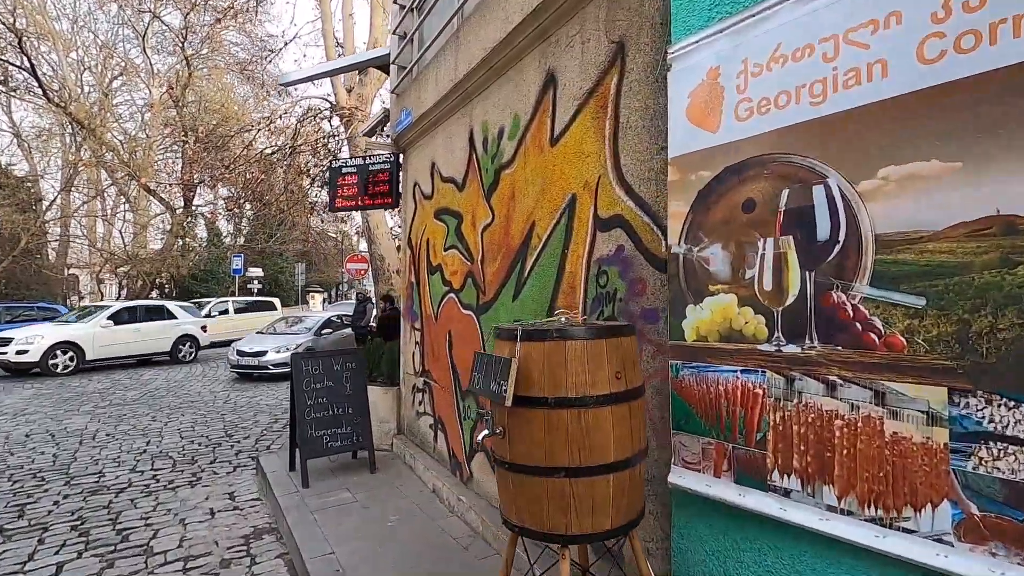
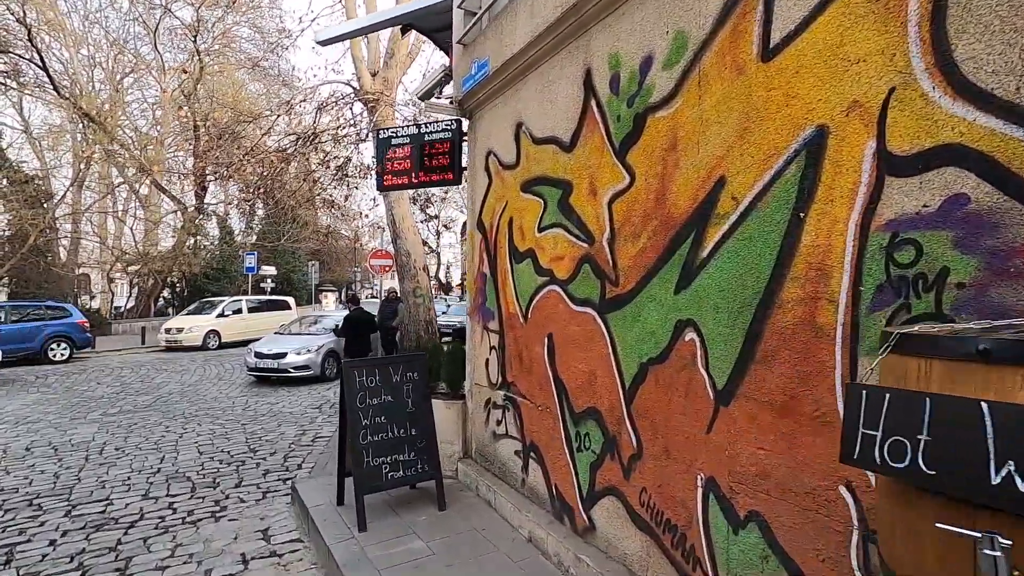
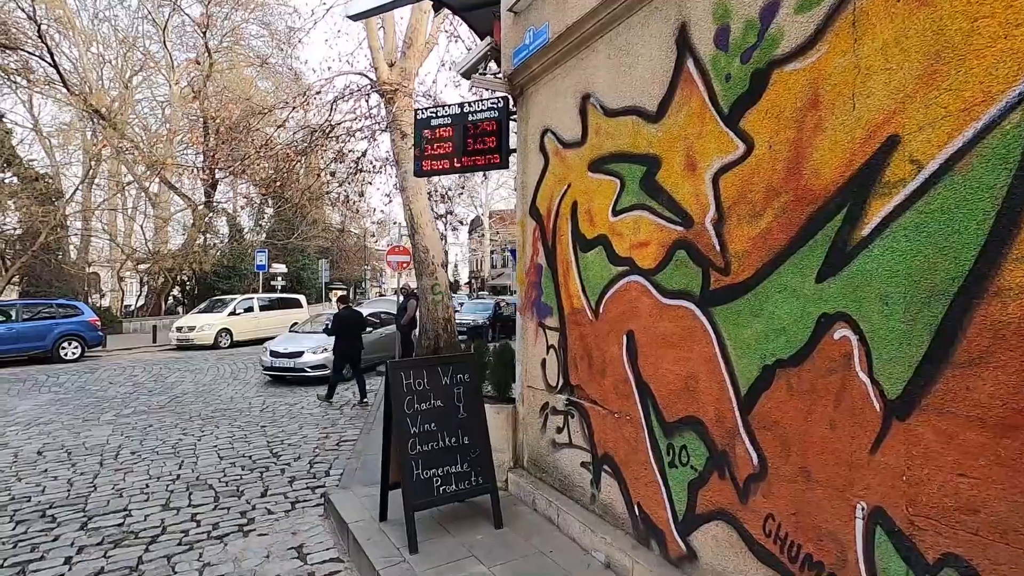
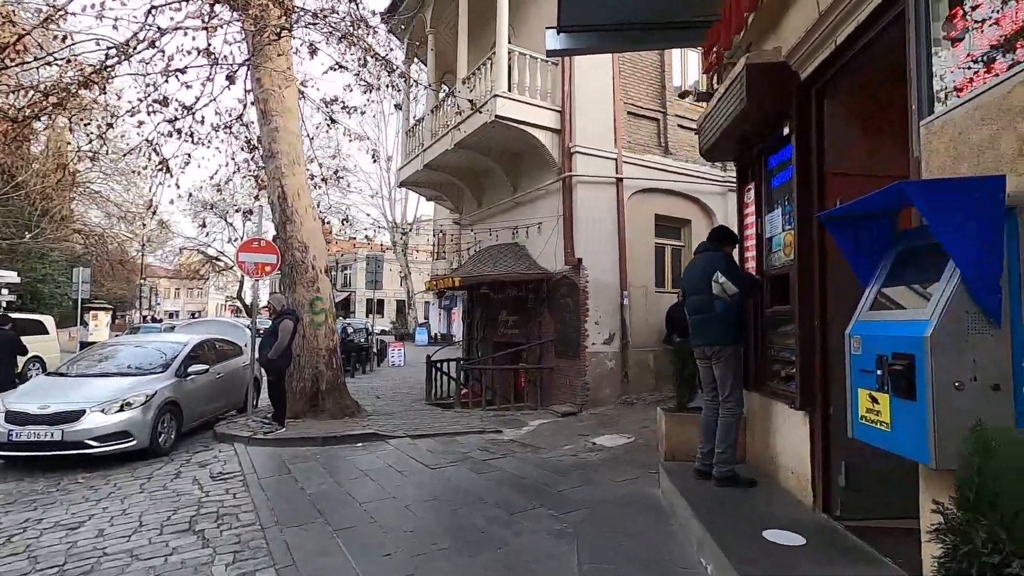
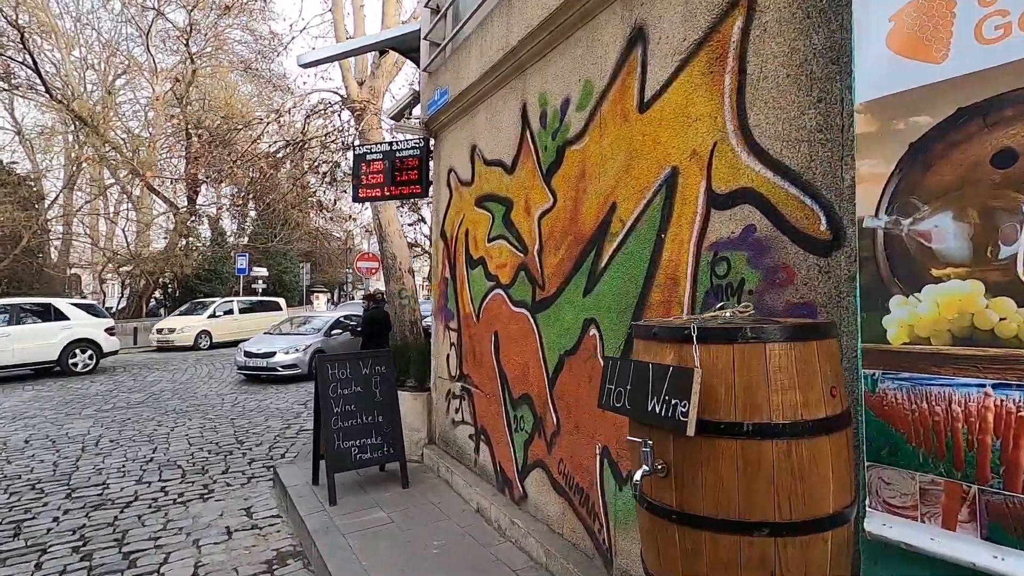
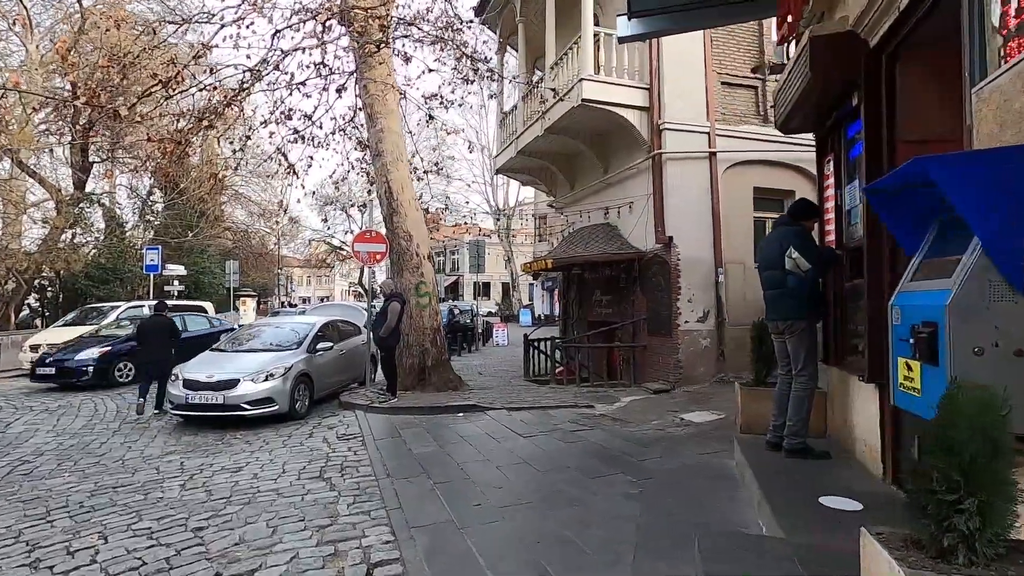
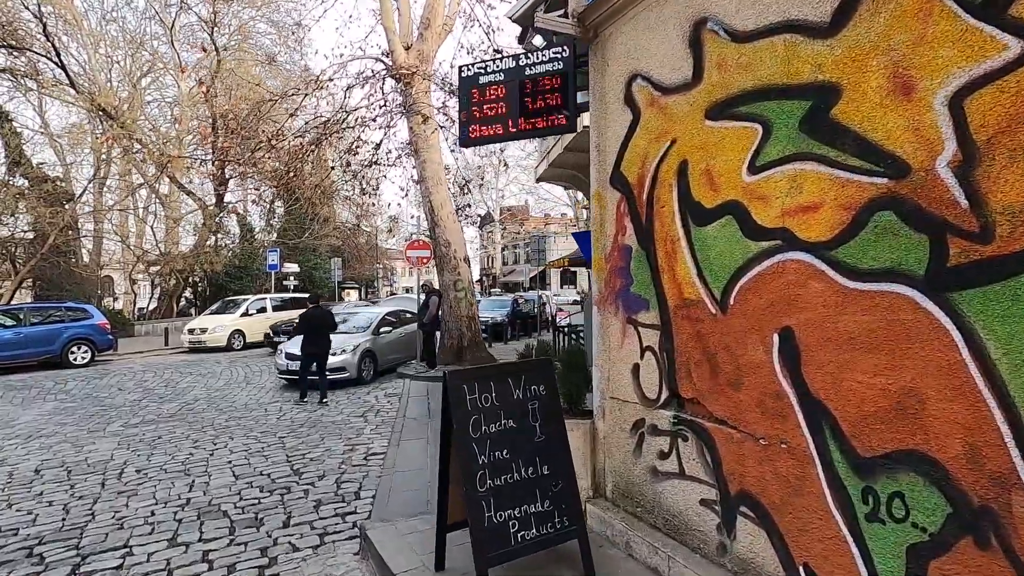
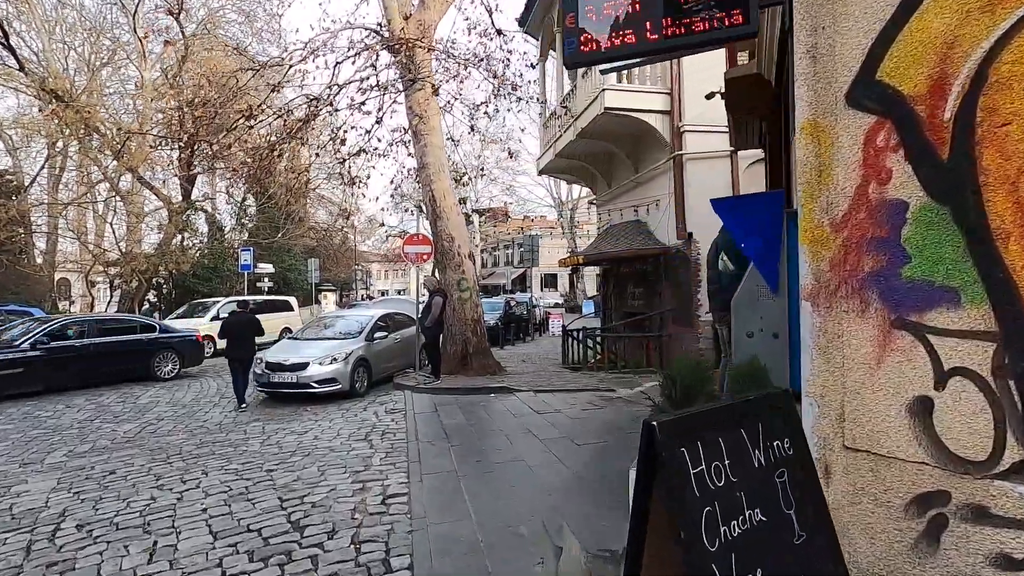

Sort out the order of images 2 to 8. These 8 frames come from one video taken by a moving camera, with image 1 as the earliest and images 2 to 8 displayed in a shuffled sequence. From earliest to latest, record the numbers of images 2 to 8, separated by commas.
5, 2, 3, 7, 8, 6, 4
